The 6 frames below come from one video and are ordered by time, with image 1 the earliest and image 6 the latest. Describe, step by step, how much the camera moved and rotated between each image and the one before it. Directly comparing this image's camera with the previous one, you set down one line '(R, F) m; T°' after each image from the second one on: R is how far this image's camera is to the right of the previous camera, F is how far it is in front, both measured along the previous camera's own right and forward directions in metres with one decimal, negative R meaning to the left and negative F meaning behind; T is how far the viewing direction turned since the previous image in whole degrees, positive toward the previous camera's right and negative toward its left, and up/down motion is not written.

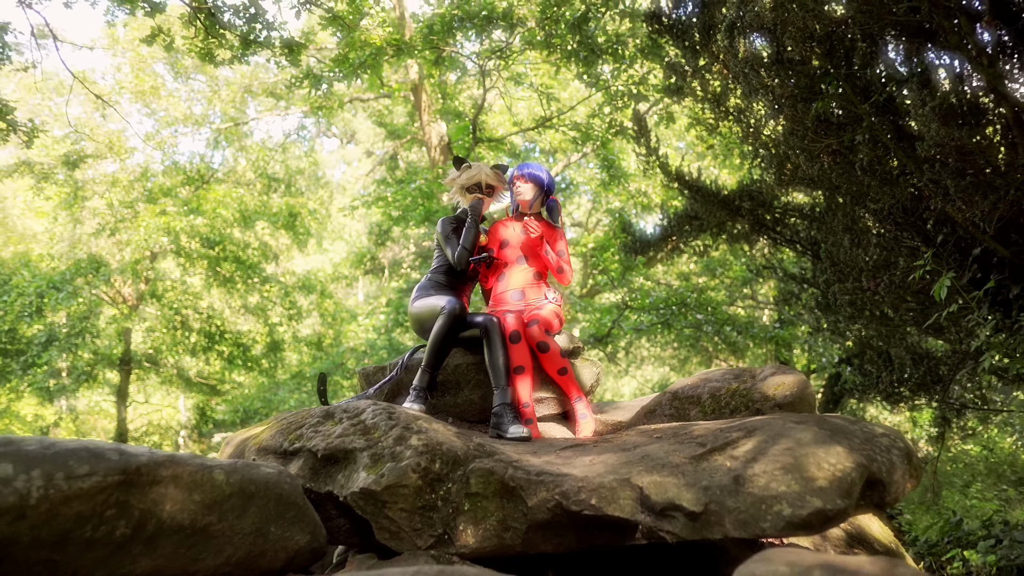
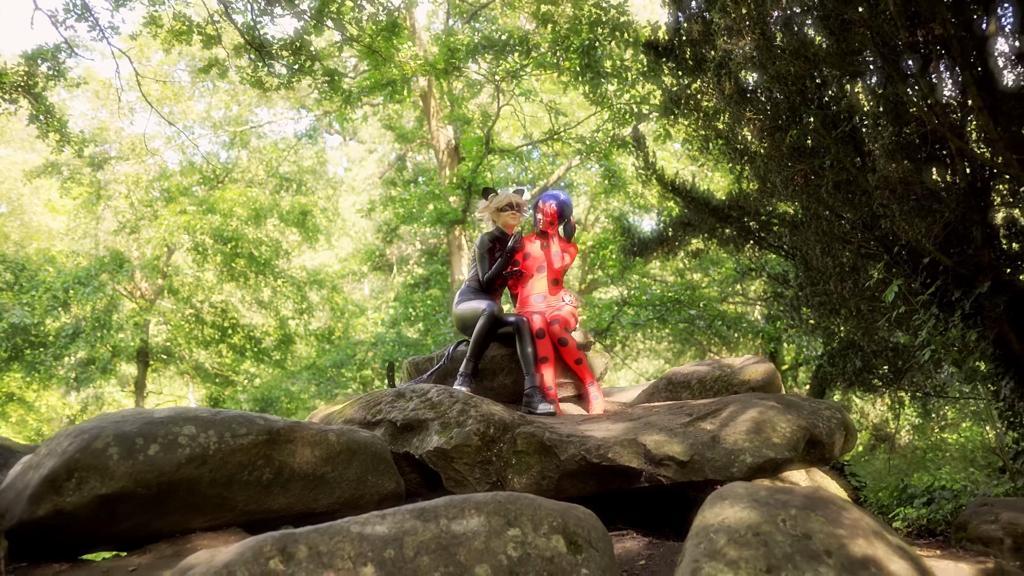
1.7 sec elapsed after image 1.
(-0.2, -0.9) m; 0°
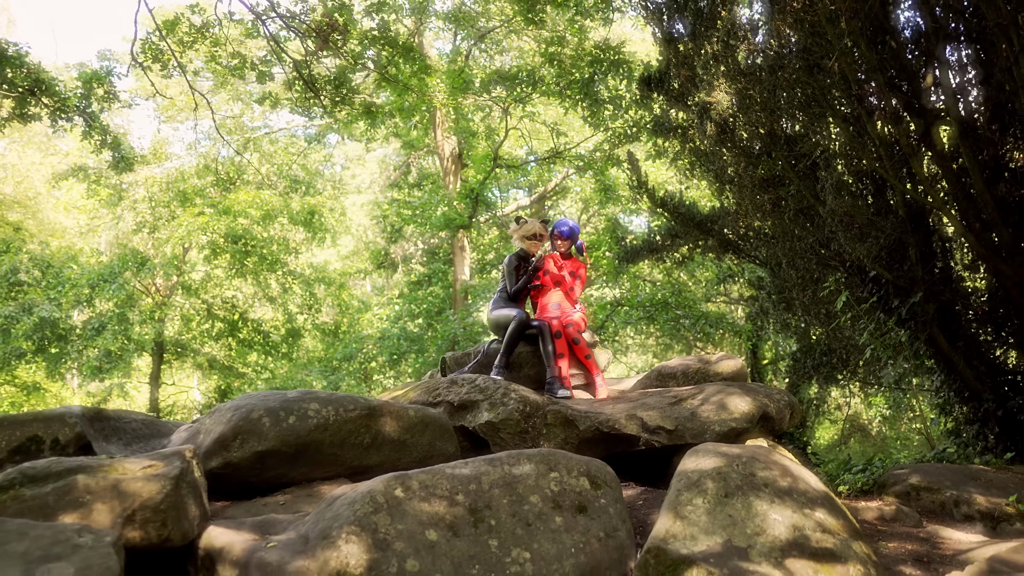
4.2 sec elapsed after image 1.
(-0.3, -1.2) m; +1°
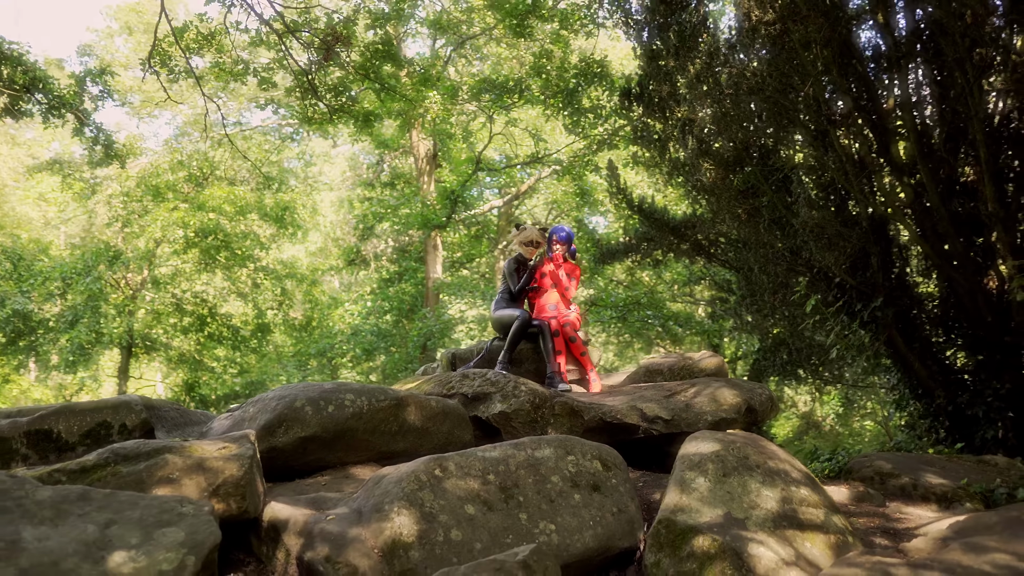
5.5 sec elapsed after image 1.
(-0.4, -0.5) m; +3°
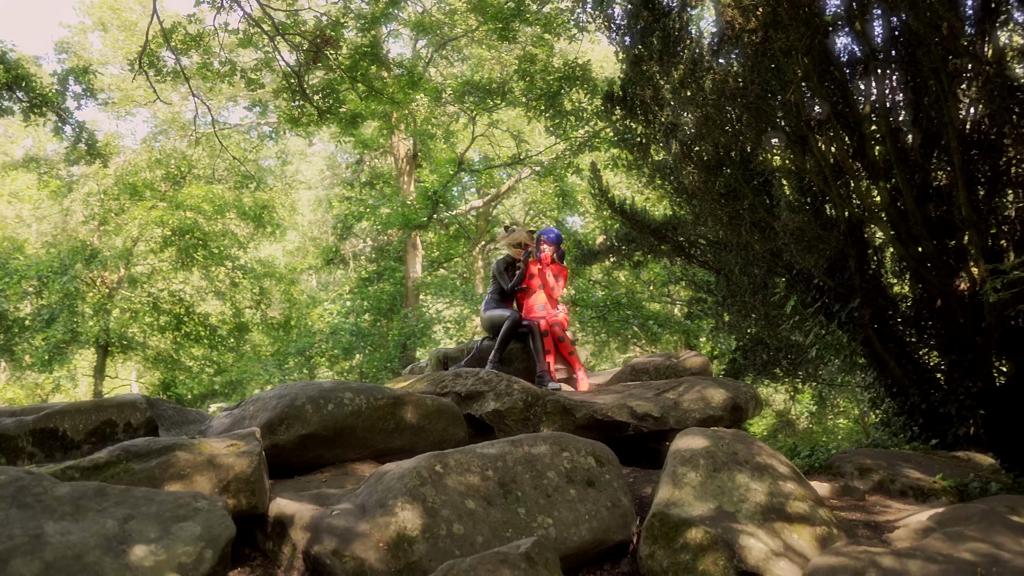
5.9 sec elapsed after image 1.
(-0.1, -0.1) m; +2°
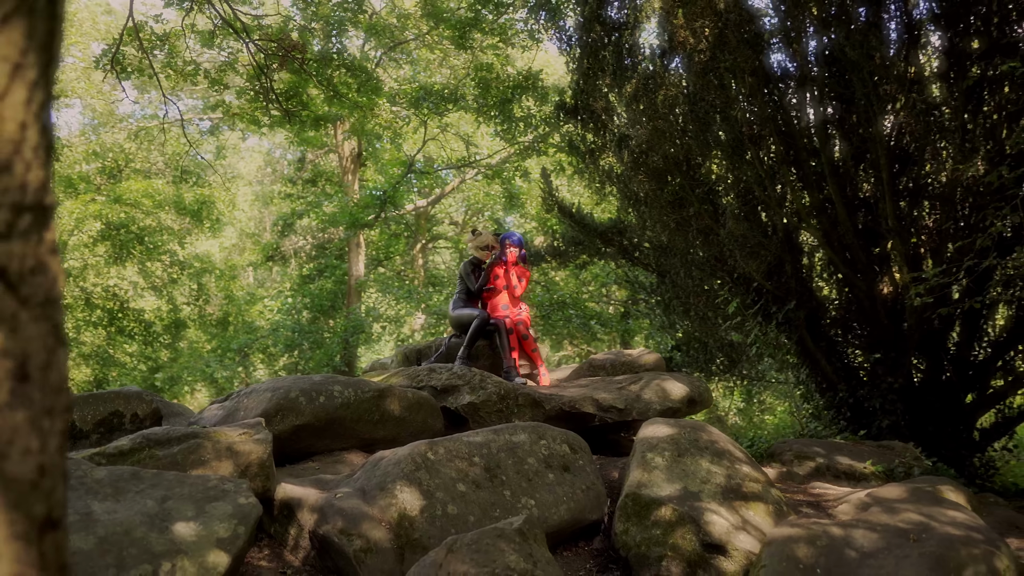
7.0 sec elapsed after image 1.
(-0.3, -0.4) m; +5°
